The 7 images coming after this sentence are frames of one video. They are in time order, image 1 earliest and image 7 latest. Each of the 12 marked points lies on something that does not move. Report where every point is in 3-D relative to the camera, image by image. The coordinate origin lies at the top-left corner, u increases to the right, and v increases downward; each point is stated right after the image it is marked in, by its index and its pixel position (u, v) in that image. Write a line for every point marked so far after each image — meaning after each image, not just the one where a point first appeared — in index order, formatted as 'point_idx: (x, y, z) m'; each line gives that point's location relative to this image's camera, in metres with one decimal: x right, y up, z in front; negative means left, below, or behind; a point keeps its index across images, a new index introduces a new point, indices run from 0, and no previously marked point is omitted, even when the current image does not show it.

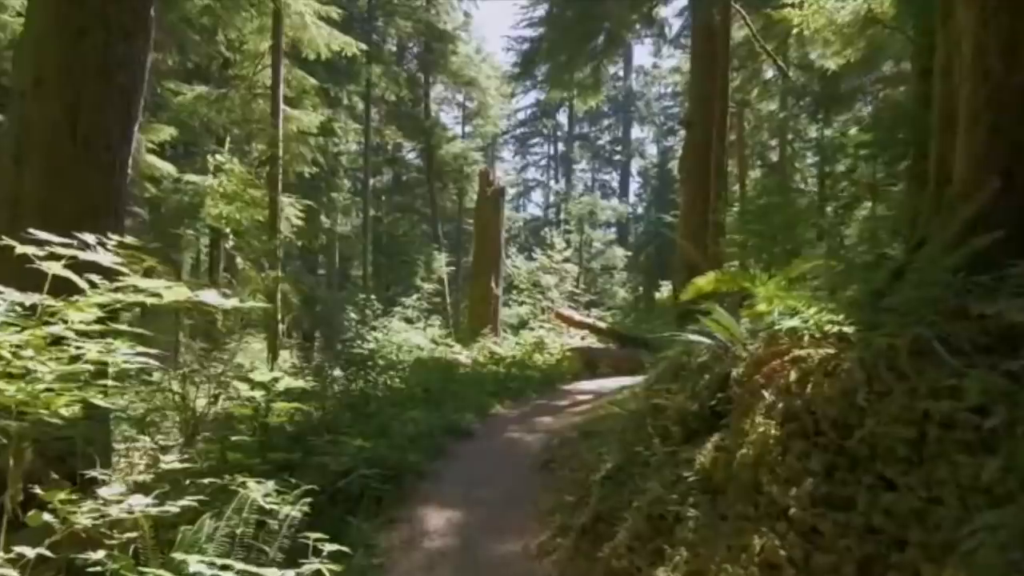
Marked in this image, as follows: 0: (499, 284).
0: (-0.3, +0.1, +16.1) m
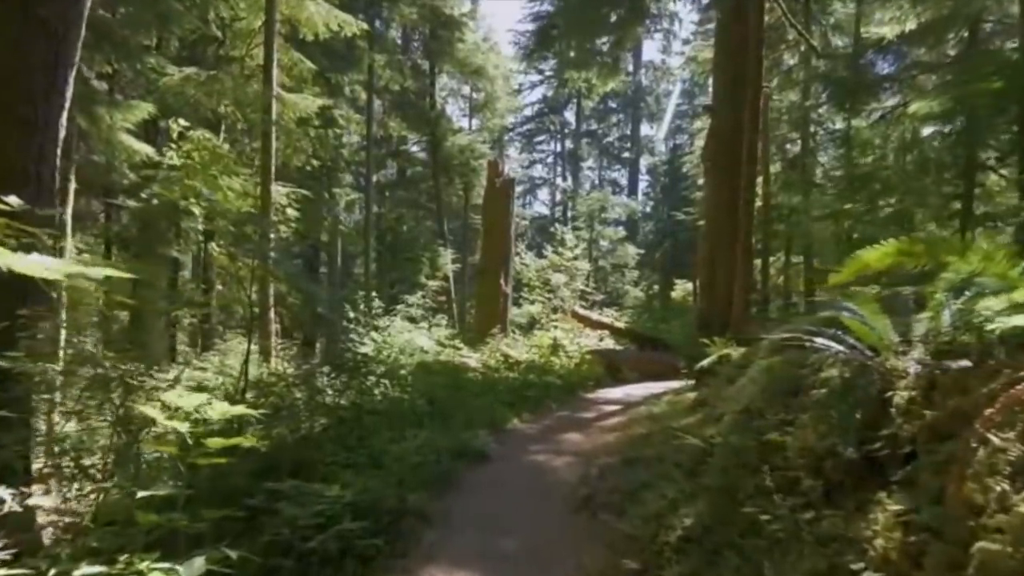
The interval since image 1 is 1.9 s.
0: (-0.1, +0.1, +15.1) m
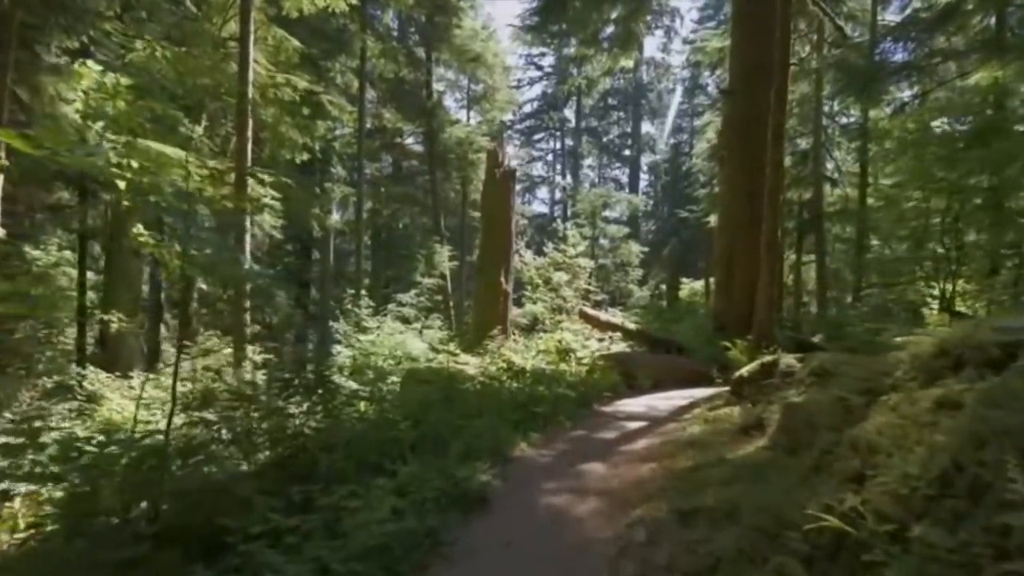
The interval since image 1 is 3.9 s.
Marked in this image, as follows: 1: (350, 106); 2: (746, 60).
0: (0.0, +0.2, +14.0) m
1: (-5.0, +5.5, +18.7) m
2: (+4.3, +4.1, +11.5) m
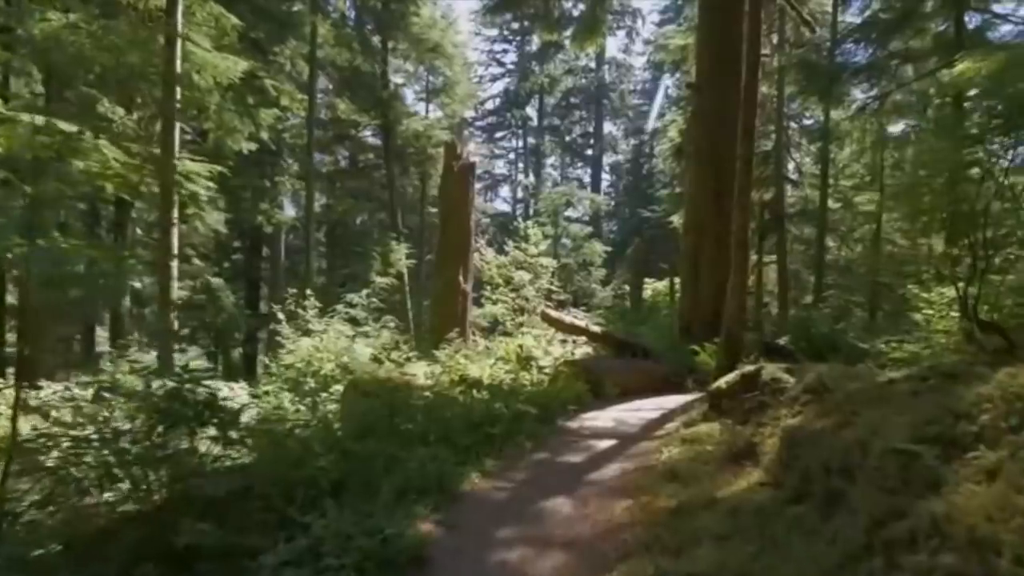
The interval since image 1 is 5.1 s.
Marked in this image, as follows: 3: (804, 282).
0: (-0.9, +0.2, +13.2) m
1: (-6.1, +5.5, +17.6) m
2: (+3.6, +4.1, +11.0) m
3: (+9.5, +0.2, +19.9) m
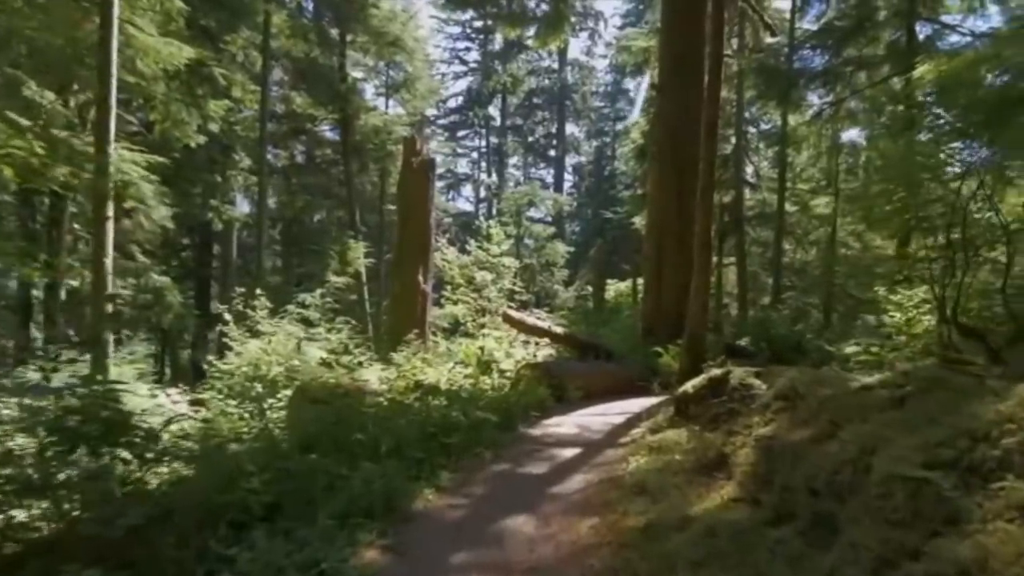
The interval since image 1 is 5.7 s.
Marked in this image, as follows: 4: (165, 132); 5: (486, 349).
0: (-1.7, +0.2, +12.8) m
1: (-7.2, +5.5, +16.9) m
2: (+2.9, +4.1, +10.9) m
3: (+8.2, +0.1, +20.1) m
4: (-8.2, +3.7, +14.6) m
5: (-0.4, -0.9, +9.3) m
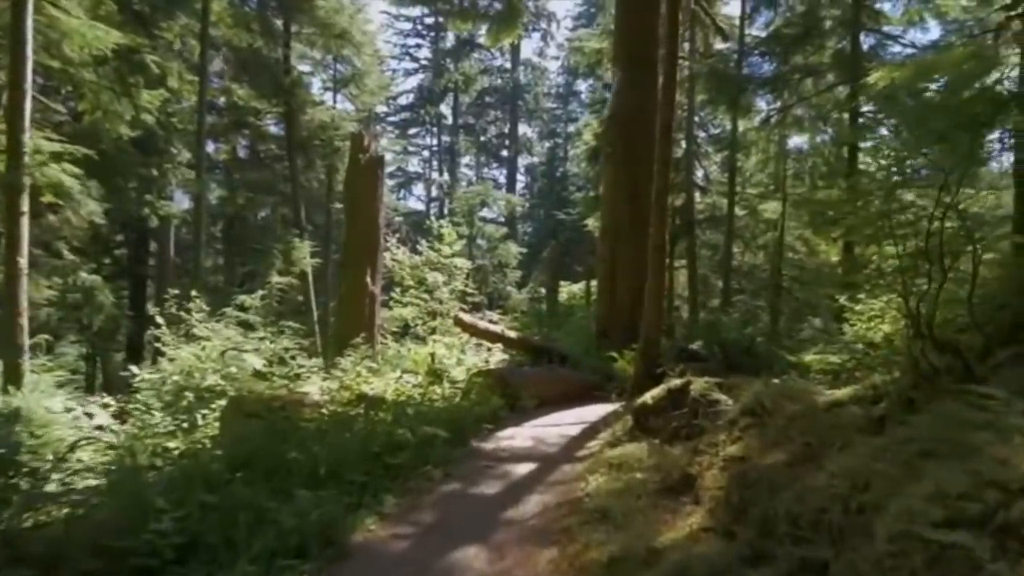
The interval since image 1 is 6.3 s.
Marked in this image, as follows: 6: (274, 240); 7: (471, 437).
0: (-2.7, +0.1, +12.3) m
1: (-8.4, +5.5, +16.0) m
2: (+2.1, +4.0, +10.8) m
3: (+6.7, +0.1, +20.4) m
4: (-9.3, +3.7, +13.7) m
5: (-1.1, -1.0, +9.0) m
6: (-7.7, +1.6, +20.0) m
7: (-0.4, -1.6, +6.7) m
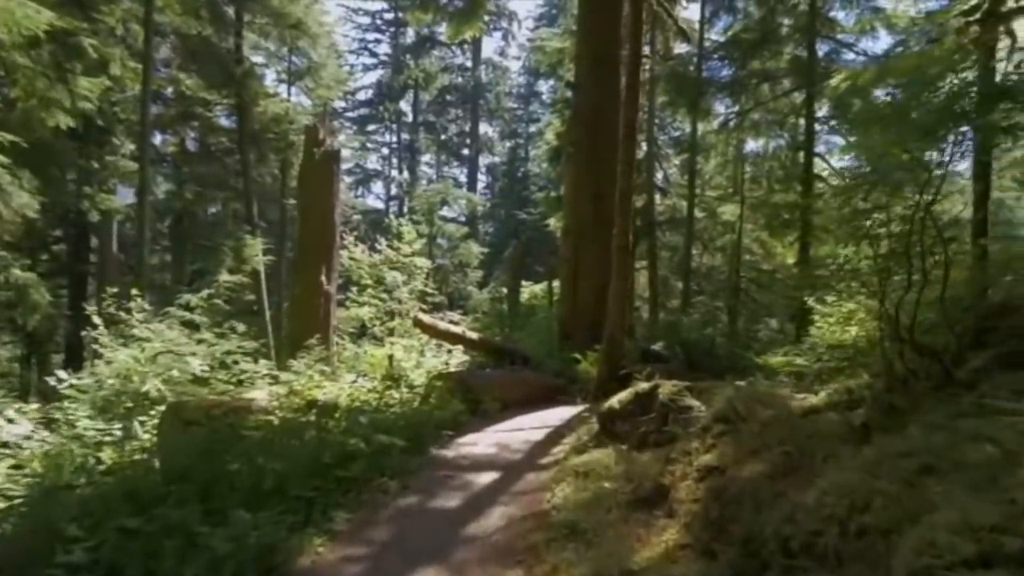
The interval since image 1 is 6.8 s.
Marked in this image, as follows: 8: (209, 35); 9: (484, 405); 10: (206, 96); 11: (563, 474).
0: (-3.5, +0.2, +11.9) m
1: (-9.4, +5.5, +15.2) m
2: (+1.5, +4.0, +10.7) m
3: (+5.3, 0.0, +20.6) m
4: (-10.1, +3.8, +12.8) m
5: (-1.7, -1.0, +8.6) m
6: (-9.0, +1.6, +19.3) m
7: (-0.9, -1.6, +6.4) m
8: (-8.5, +7.3, +17.5) m
9: (-0.4, -1.6, +8.2) m
10: (-9.3, +5.9, +18.8) m
11: (+0.4, -1.6, +5.5) m
